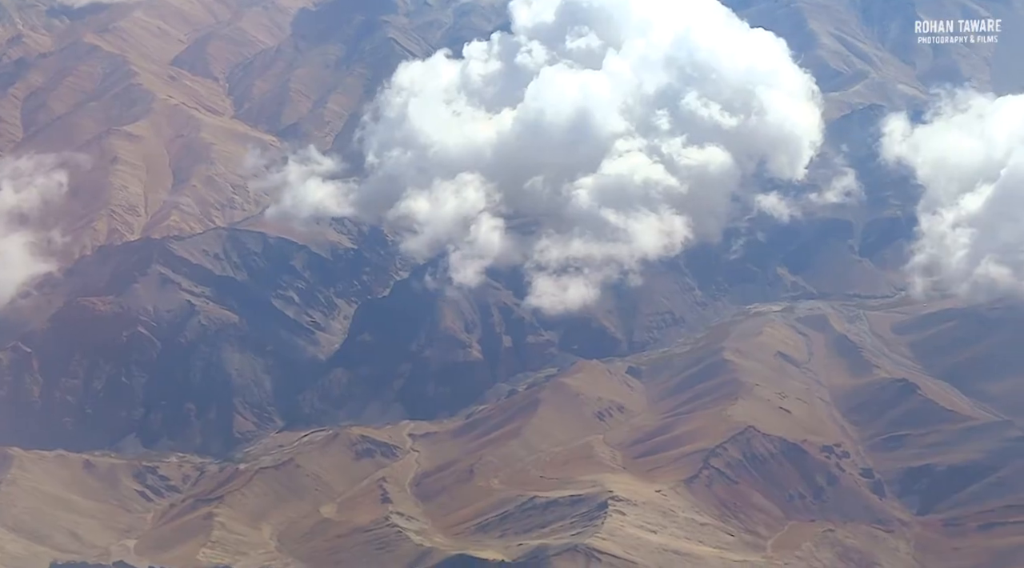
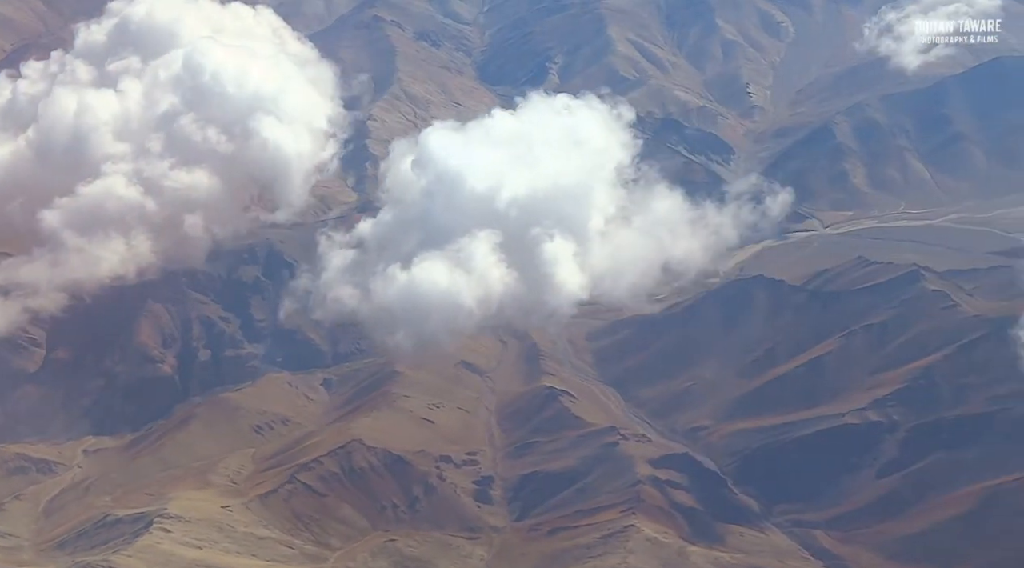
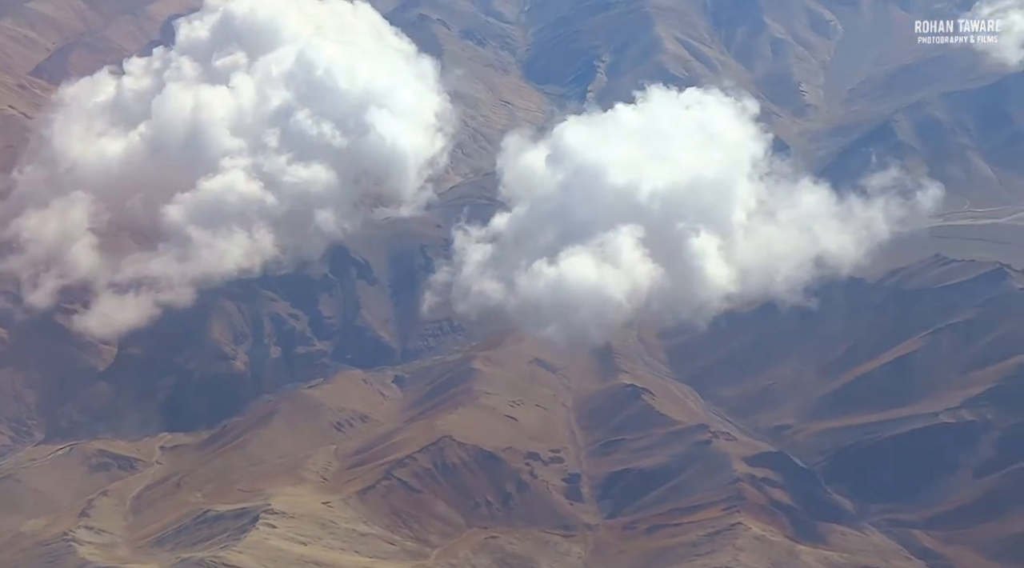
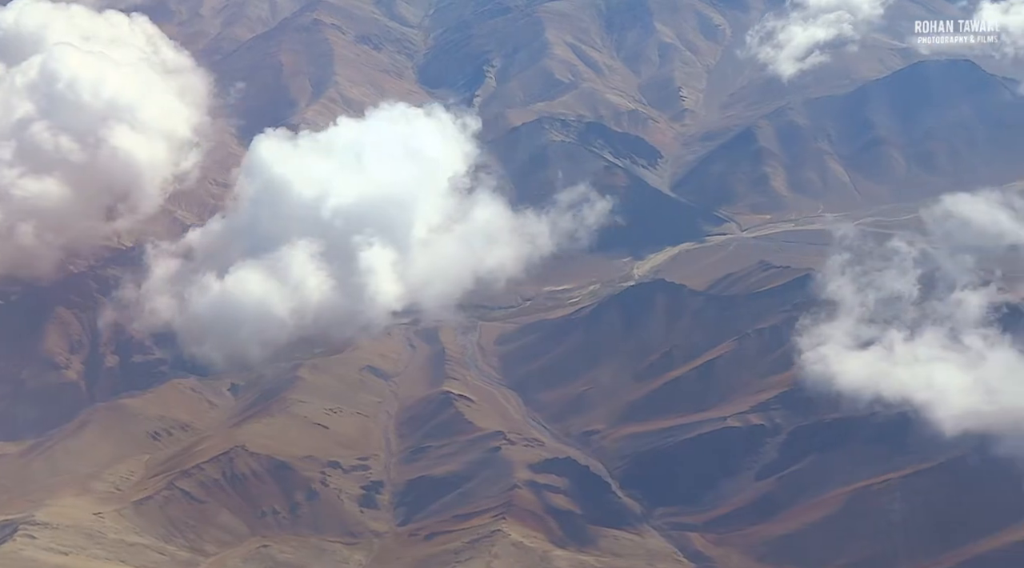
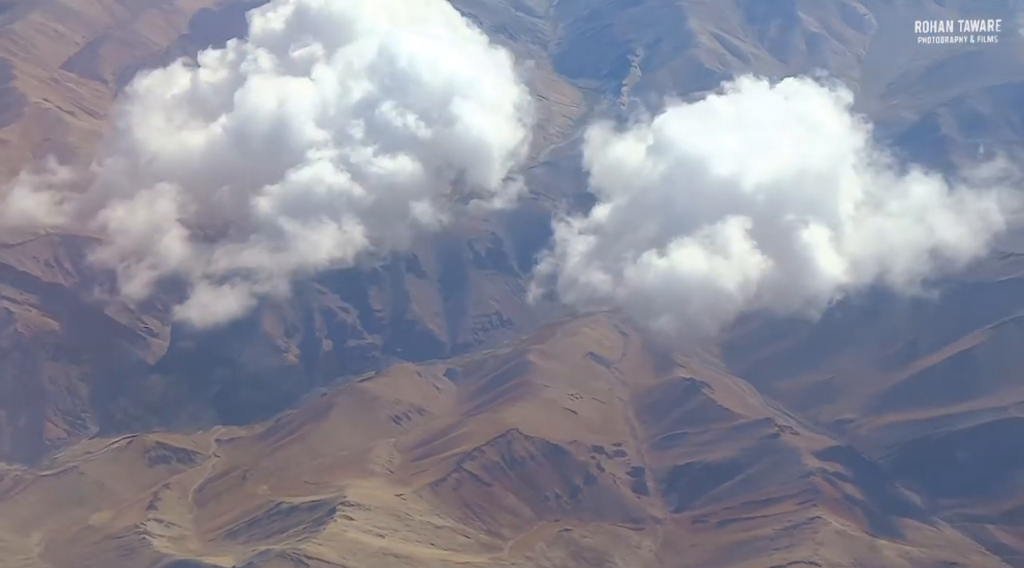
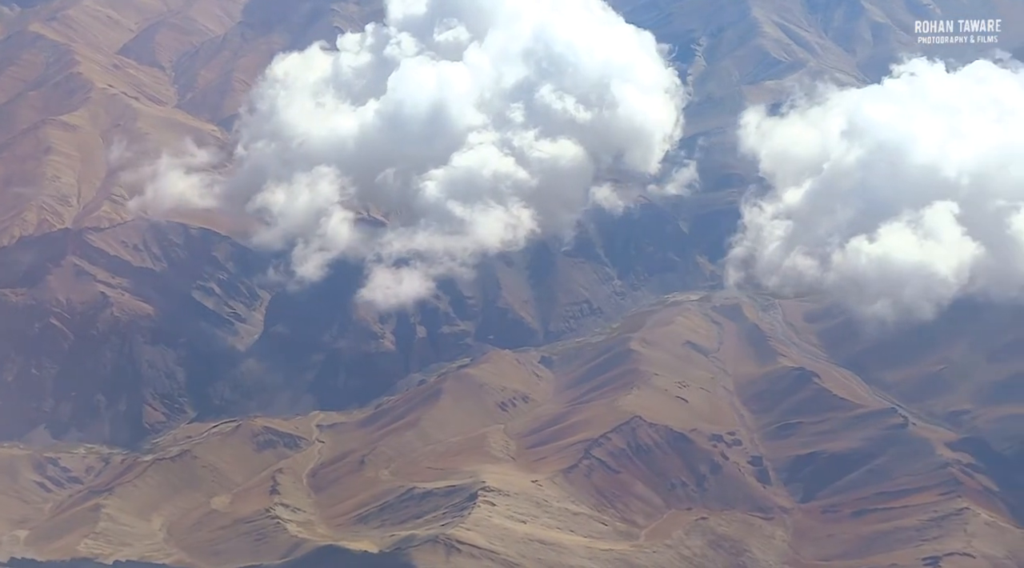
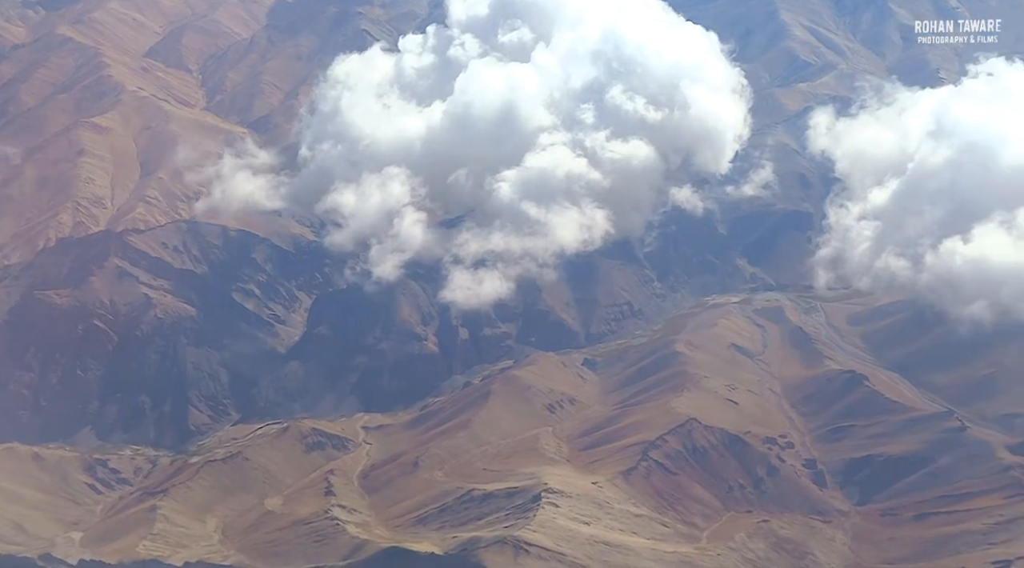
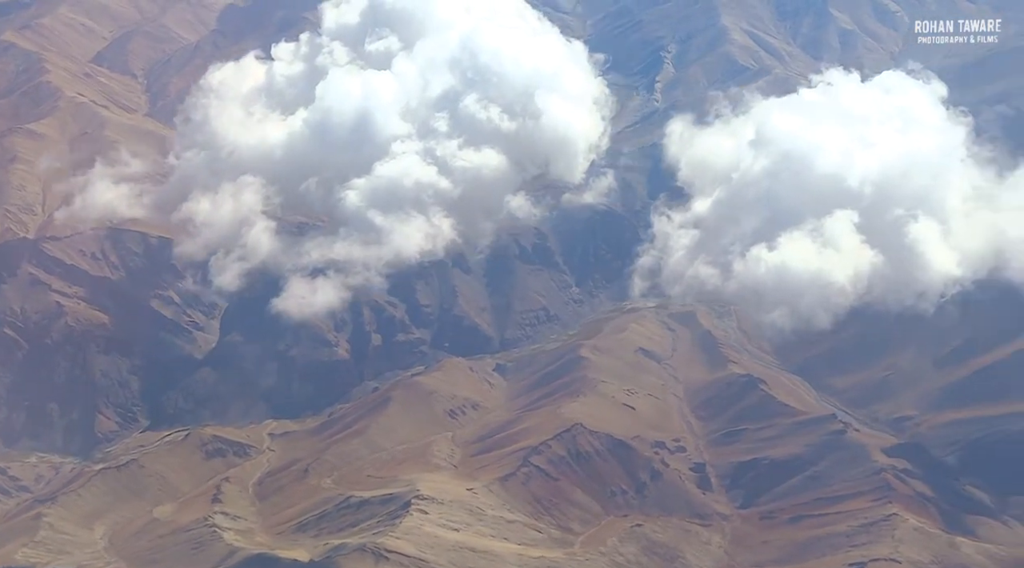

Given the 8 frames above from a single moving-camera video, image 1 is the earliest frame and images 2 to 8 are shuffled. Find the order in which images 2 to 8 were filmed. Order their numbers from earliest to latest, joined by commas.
7, 6, 8, 5, 3, 2, 4
